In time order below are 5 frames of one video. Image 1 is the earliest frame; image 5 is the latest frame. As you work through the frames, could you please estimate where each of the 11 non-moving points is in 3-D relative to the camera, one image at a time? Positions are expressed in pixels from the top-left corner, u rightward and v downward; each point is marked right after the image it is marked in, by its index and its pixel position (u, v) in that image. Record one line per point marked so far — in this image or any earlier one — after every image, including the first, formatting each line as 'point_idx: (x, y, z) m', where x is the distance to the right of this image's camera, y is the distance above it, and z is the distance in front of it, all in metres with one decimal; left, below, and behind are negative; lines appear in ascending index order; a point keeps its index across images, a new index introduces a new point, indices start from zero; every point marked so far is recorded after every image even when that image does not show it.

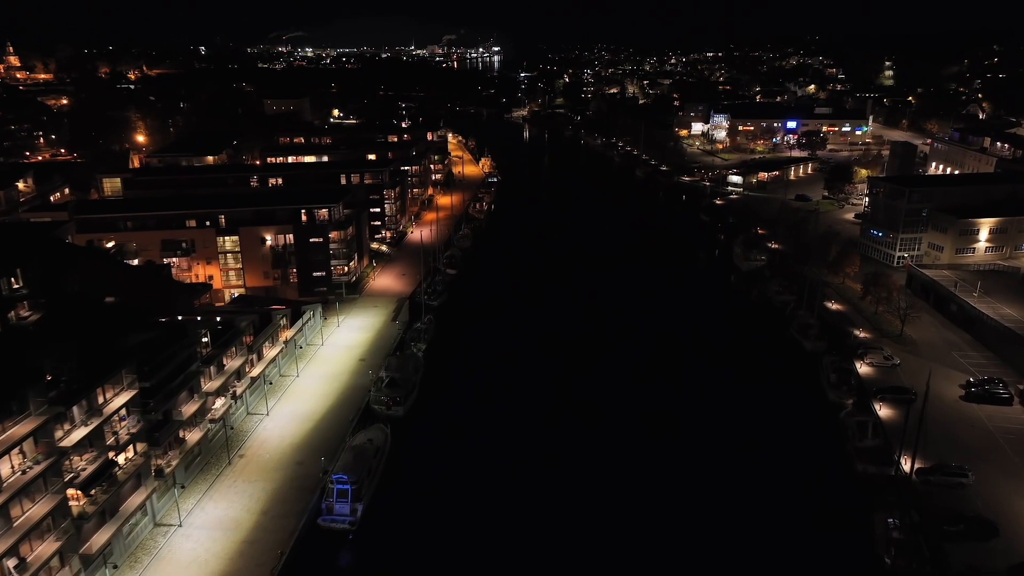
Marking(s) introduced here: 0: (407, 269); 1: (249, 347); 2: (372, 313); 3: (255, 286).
0: (-2.8, +0.5, +19.2) m
1: (-4.2, -0.9, +11.6) m
2: (-3.1, -0.6, +16.0) m
3: (-5.9, 0.0, +16.6) m
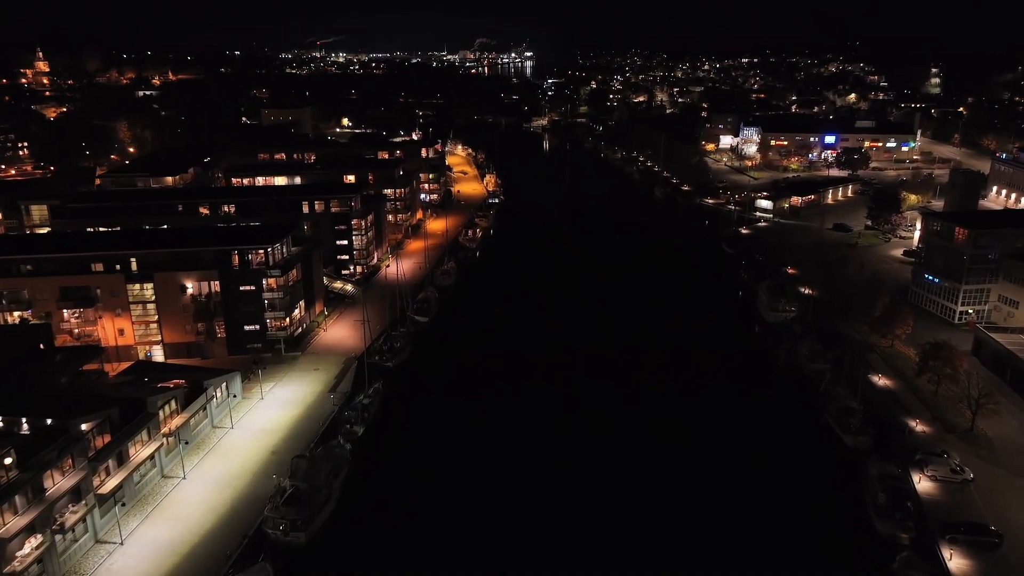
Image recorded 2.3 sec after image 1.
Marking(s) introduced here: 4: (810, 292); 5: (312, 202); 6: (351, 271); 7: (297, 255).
0: (-3.2, -0.6, +16.4) m
1: (-5.0, -2.0, +8.8) m
2: (-3.7, -1.7, +13.2) m
3: (-6.4, -1.0, +13.9) m
4: (+7.0, -0.1, +17.3) m
5: (-5.1, +2.2, +18.6) m
6: (-4.2, +0.4, +19.0) m
7: (-4.5, +0.7, +15.1) m
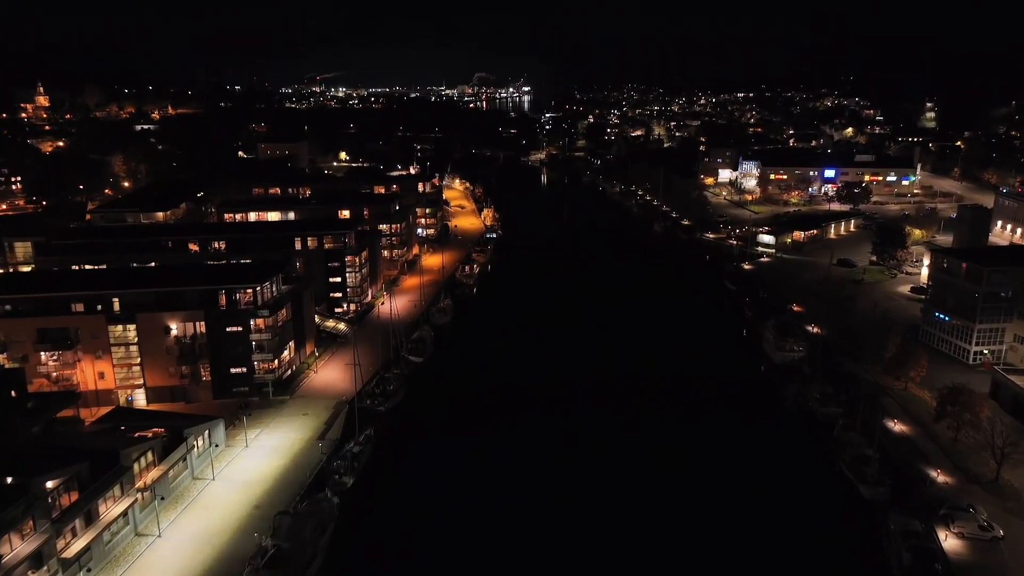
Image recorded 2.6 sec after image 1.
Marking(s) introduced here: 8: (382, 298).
0: (-3.3, -1.5, +15.8) m
1: (-5.0, -2.5, +8.2) m
2: (-3.7, -2.4, +12.6) m
3: (-6.5, -1.8, +13.3) m
4: (+6.9, -1.0, +16.7) m
5: (-5.2, +1.2, +18.2) m
6: (-4.2, -0.5, +18.4) m
7: (-4.5, -0.1, +14.6) m
8: (-3.6, -0.3, +20.0) m
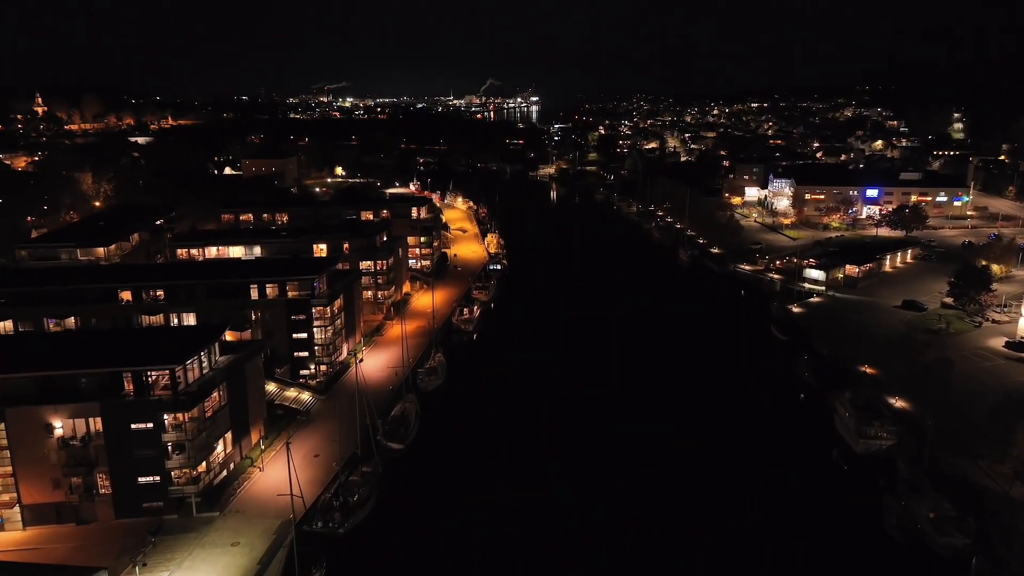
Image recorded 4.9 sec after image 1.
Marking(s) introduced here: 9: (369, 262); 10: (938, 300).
0: (-3.2, -2.6, +12.3) m
1: (-5.0, -3.6, +4.7) m
2: (-3.7, -3.5, +9.1) m
3: (-6.4, -2.9, +9.9) m
4: (+7.0, -2.2, +13.2) m
5: (-5.0, +0.1, +14.8) m
6: (-4.1, -1.7, +15.0) m
7: (-4.4, -1.2, +11.2) m
8: (-3.4, -1.5, +16.5) m
9: (-3.7, +0.7, +19.0) m
10: (+11.5, -0.3, +19.7) m
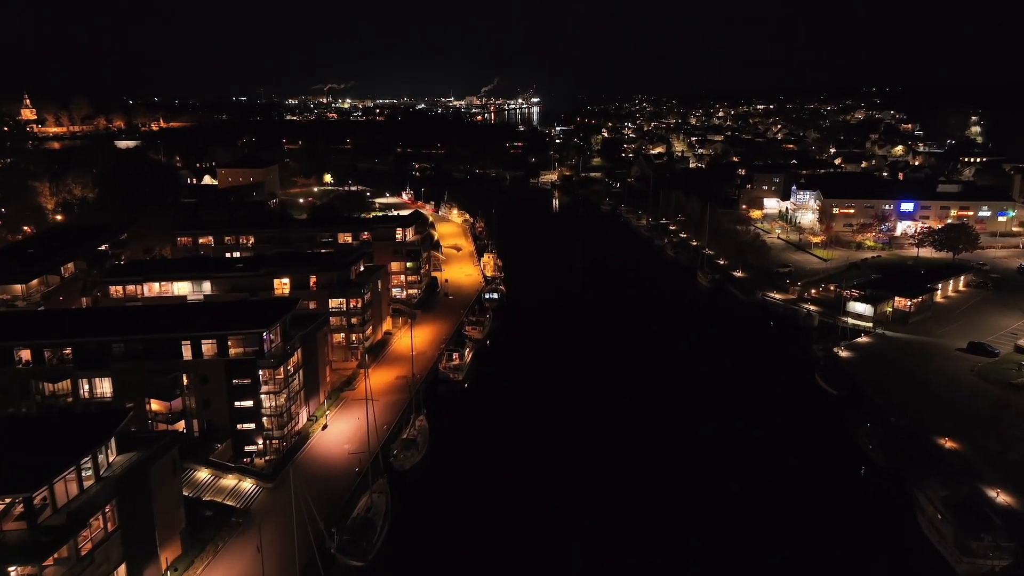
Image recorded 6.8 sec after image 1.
0: (-3.2, -3.6, +9.4) m
1: (-5.1, -4.5, +1.8) m
2: (-3.8, -4.4, +6.2) m
3: (-6.5, -3.8, +7.0) m
4: (+7.0, -3.1, +10.2) m
5: (-5.1, -0.9, +11.8) m
6: (-4.2, -2.6, +12.0) m
7: (-4.5, -2.2, +8.2) m
8: (-3.5, -2.4, +13.6) m
9: (-3.7, -0.2, +16.1) m
10: (+11.4, -1.3, +16.7) m
